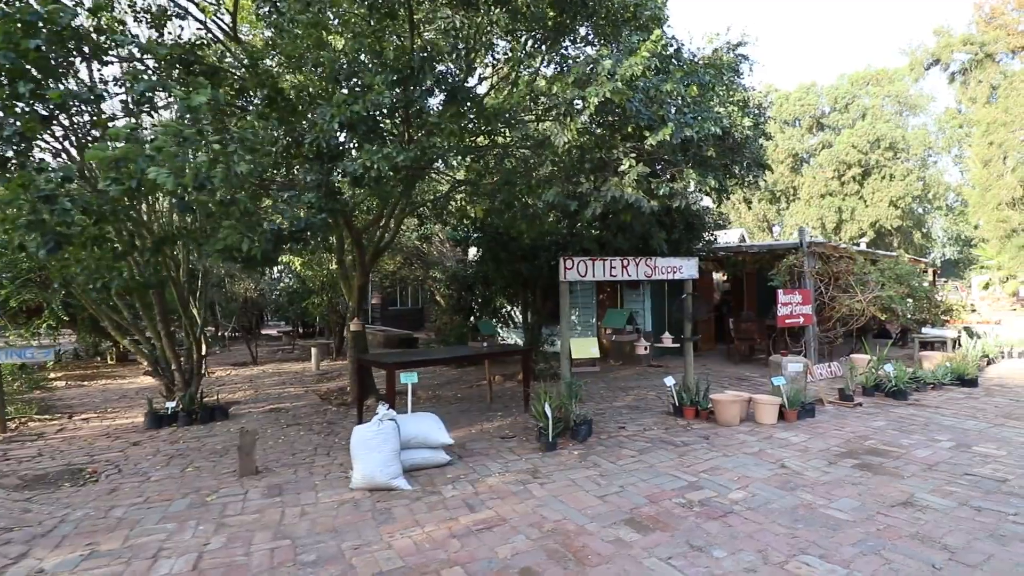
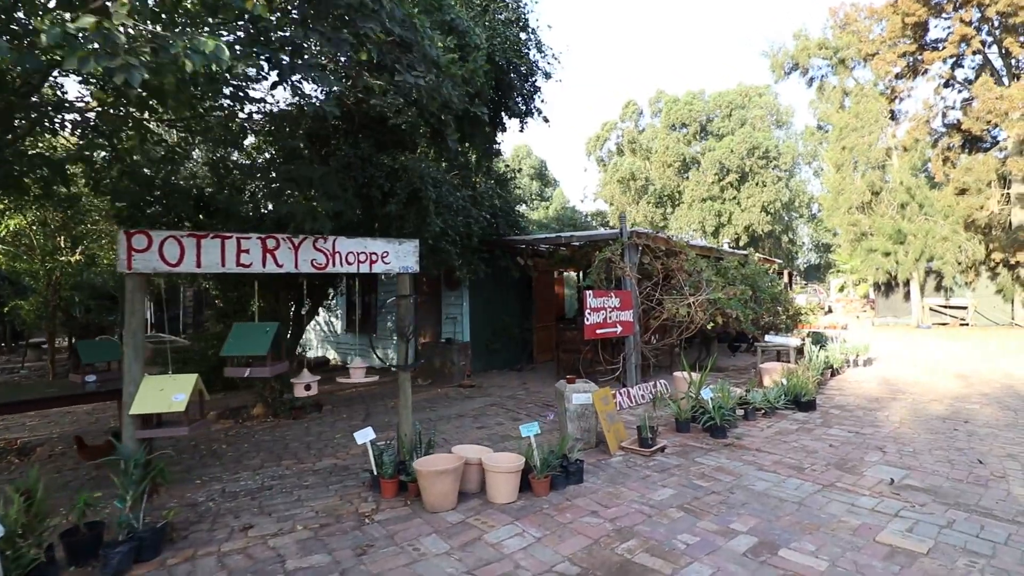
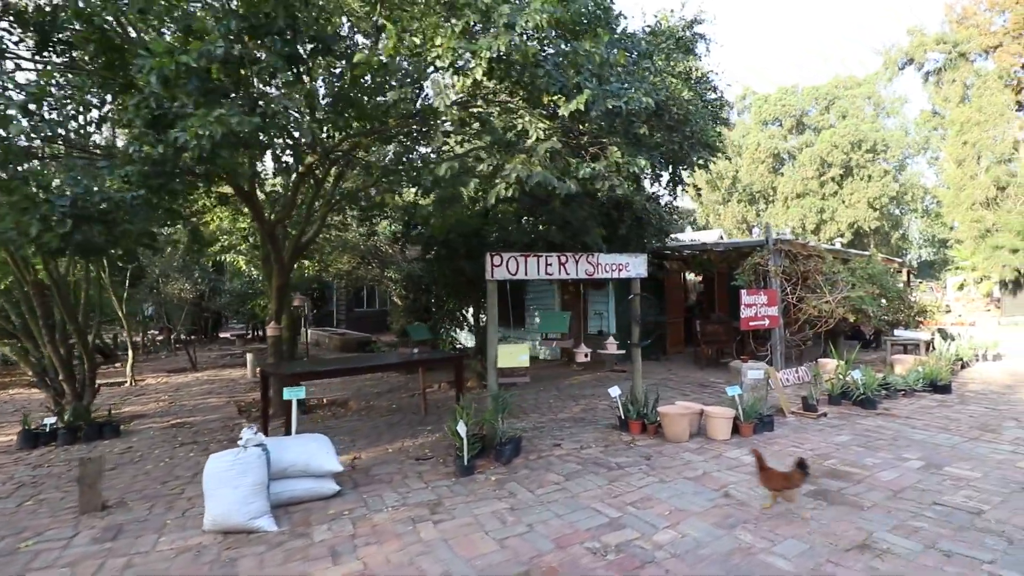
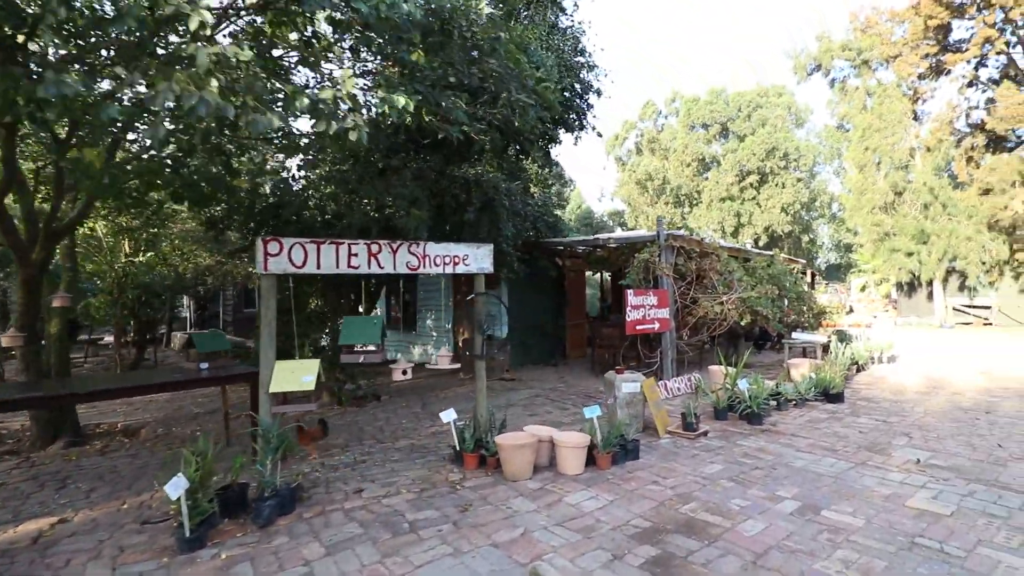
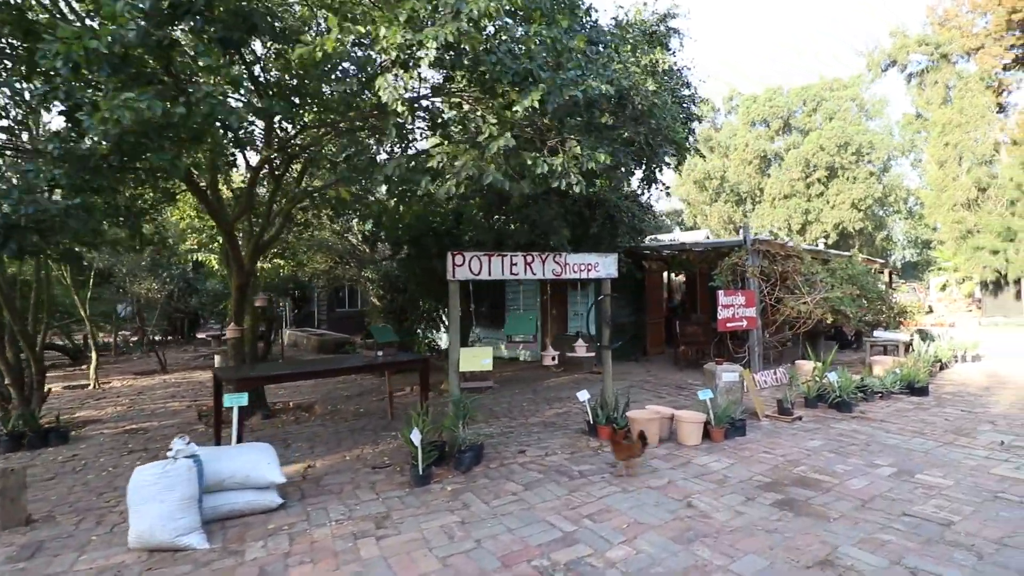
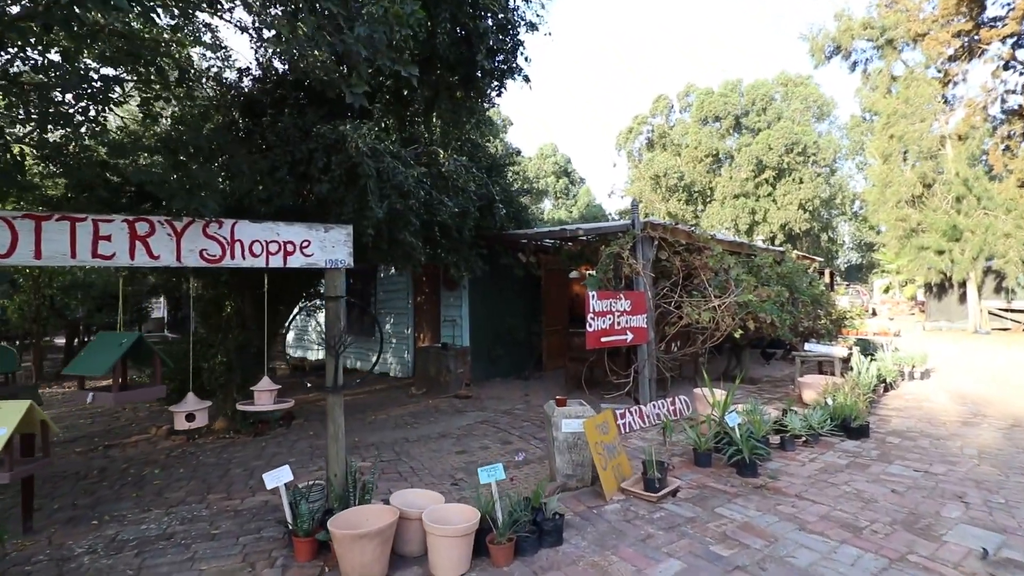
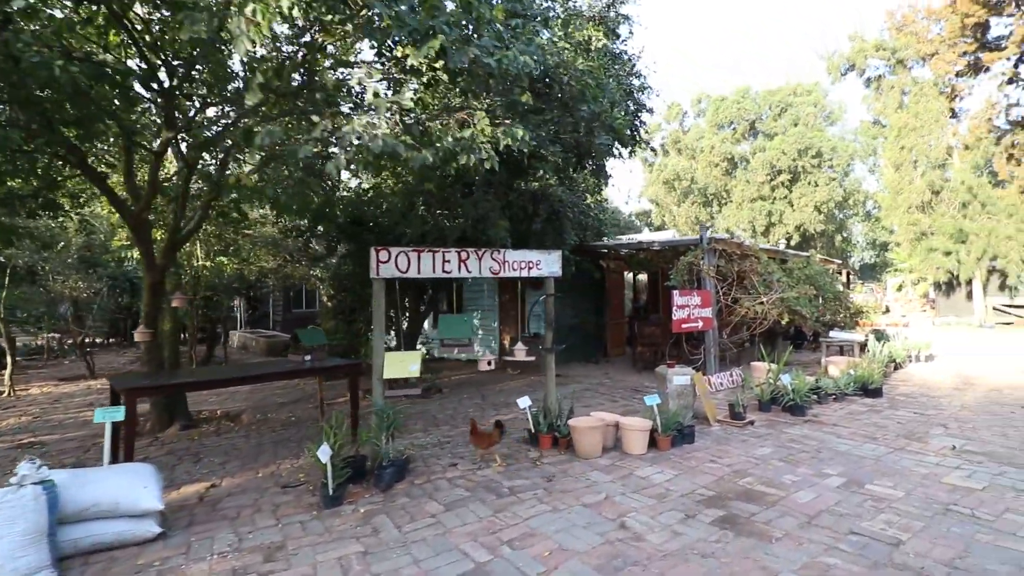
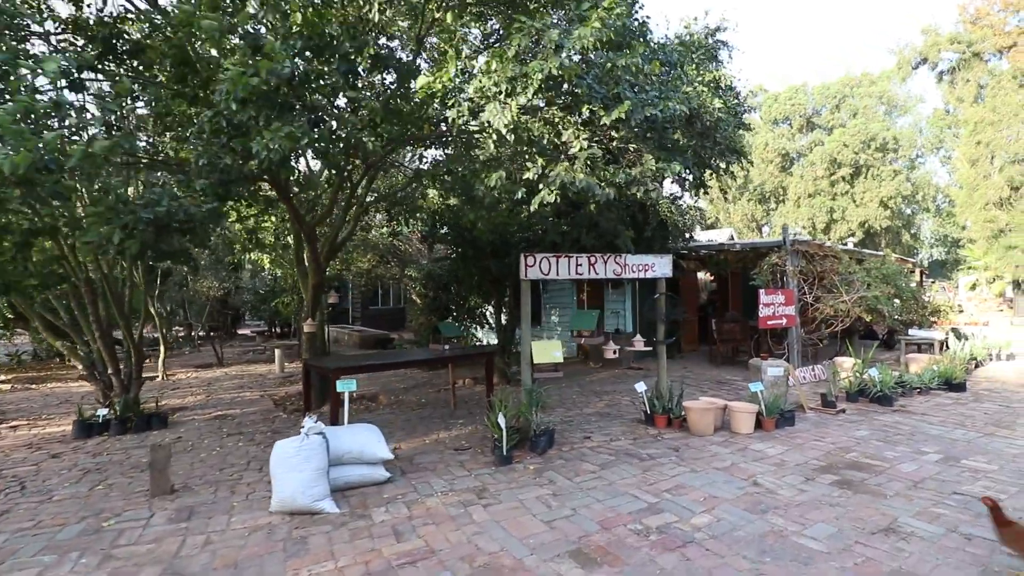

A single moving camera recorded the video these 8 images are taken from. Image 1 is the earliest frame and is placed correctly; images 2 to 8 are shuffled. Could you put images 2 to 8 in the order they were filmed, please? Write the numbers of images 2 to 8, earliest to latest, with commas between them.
8, 3, 5, 7, 4, 2, 6
